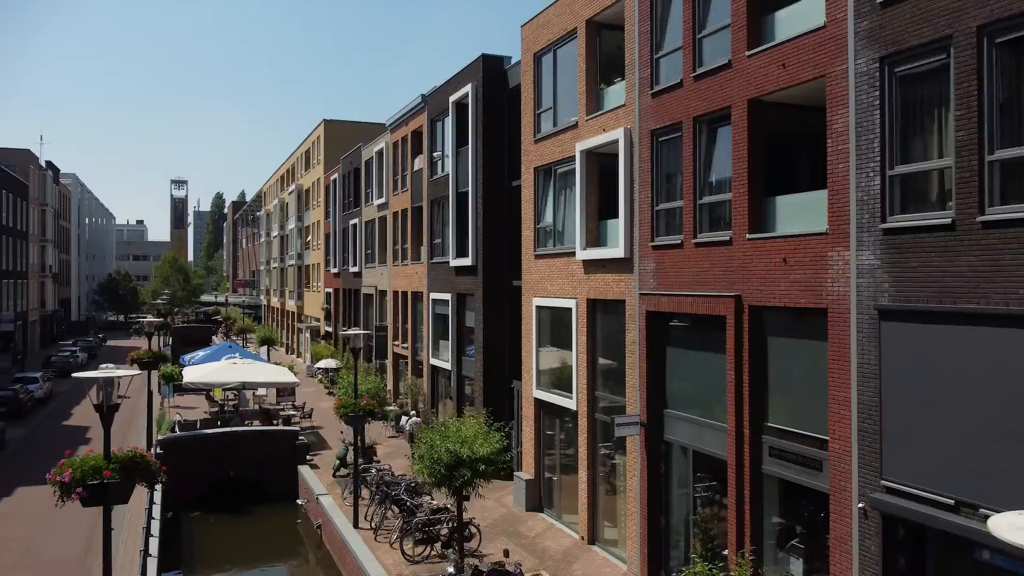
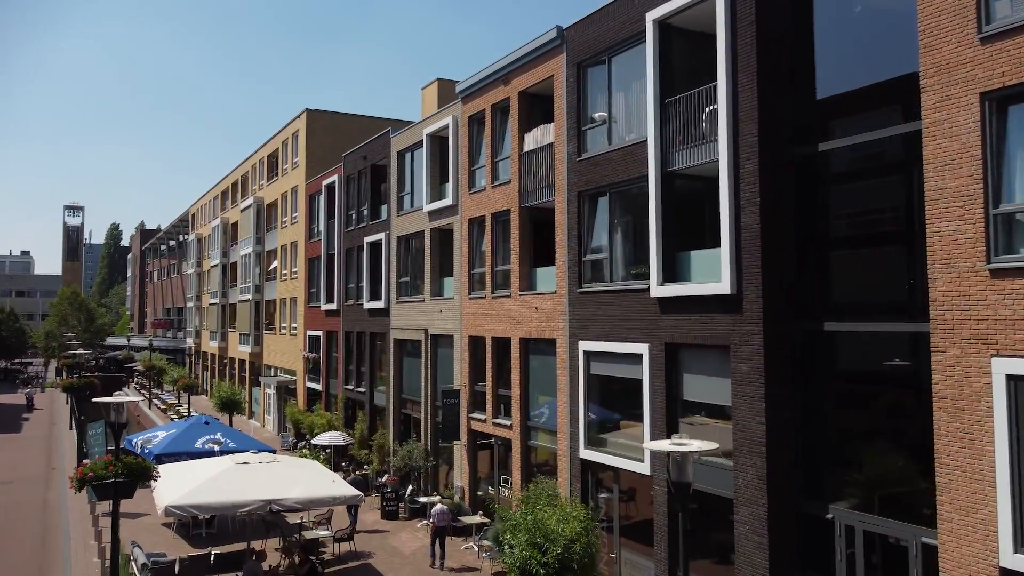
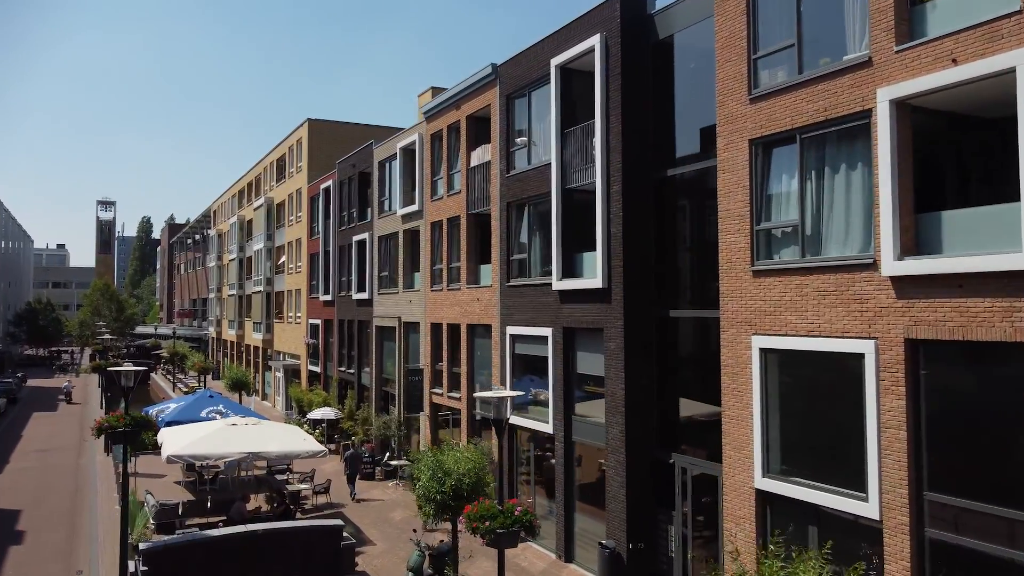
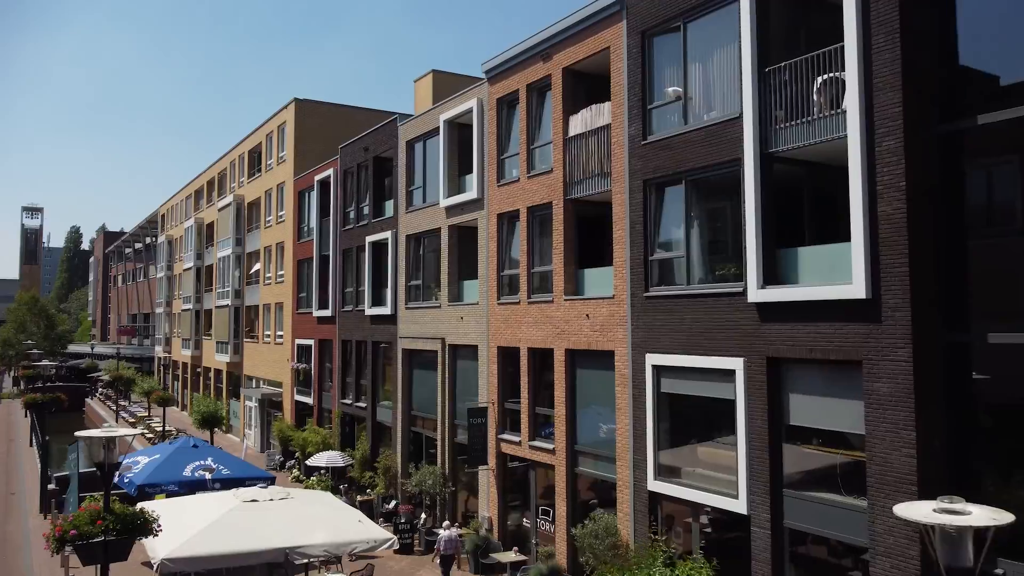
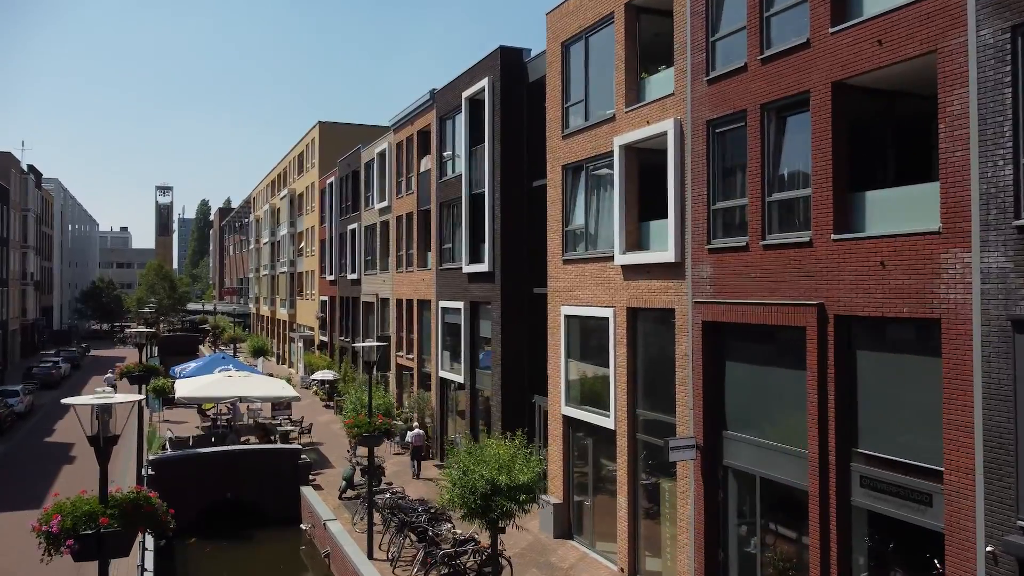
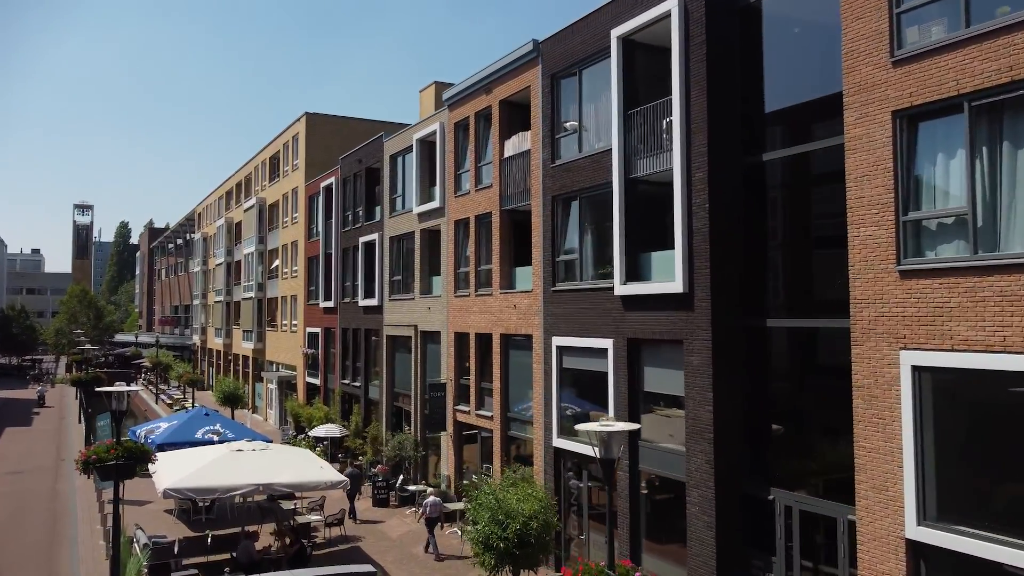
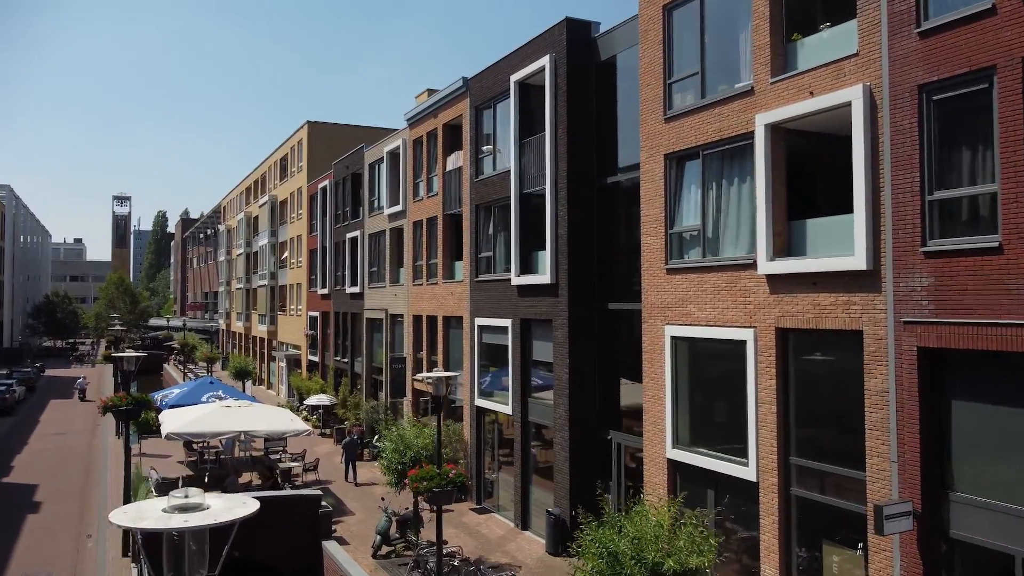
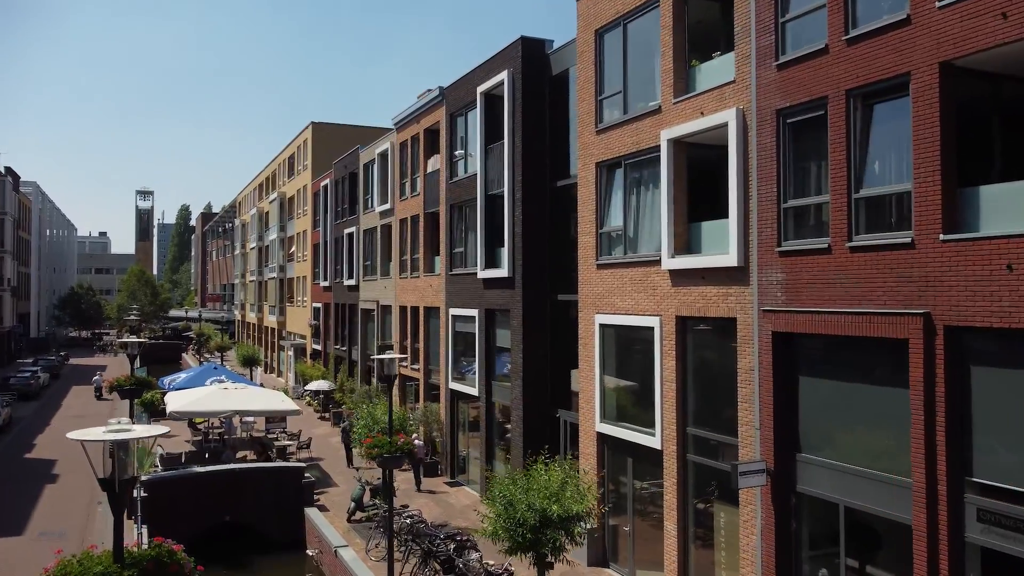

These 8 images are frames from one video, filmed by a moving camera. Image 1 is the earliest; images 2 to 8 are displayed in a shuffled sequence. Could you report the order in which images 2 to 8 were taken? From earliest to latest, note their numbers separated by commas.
5, 8, 7, 3, 6, 2, 4
